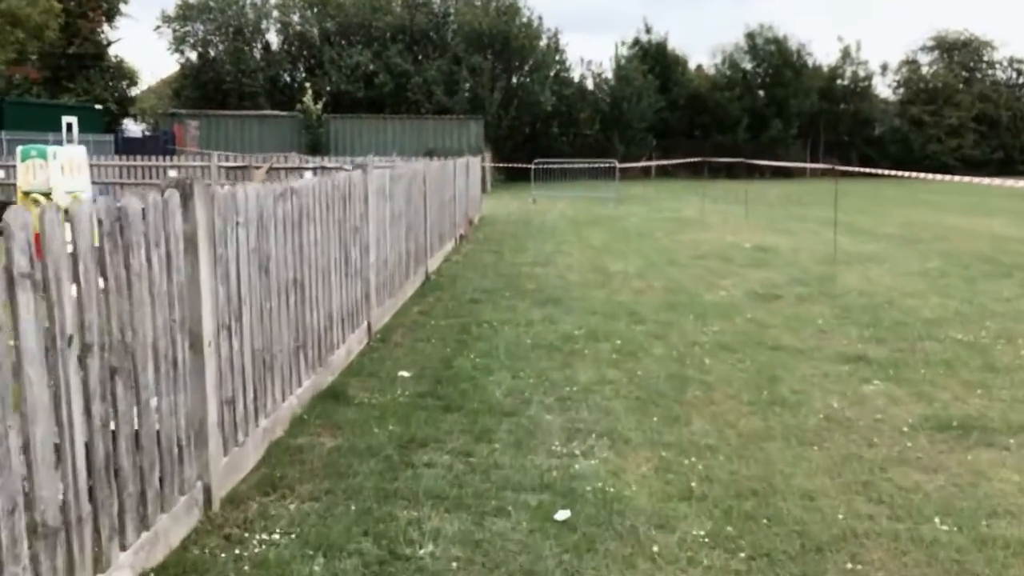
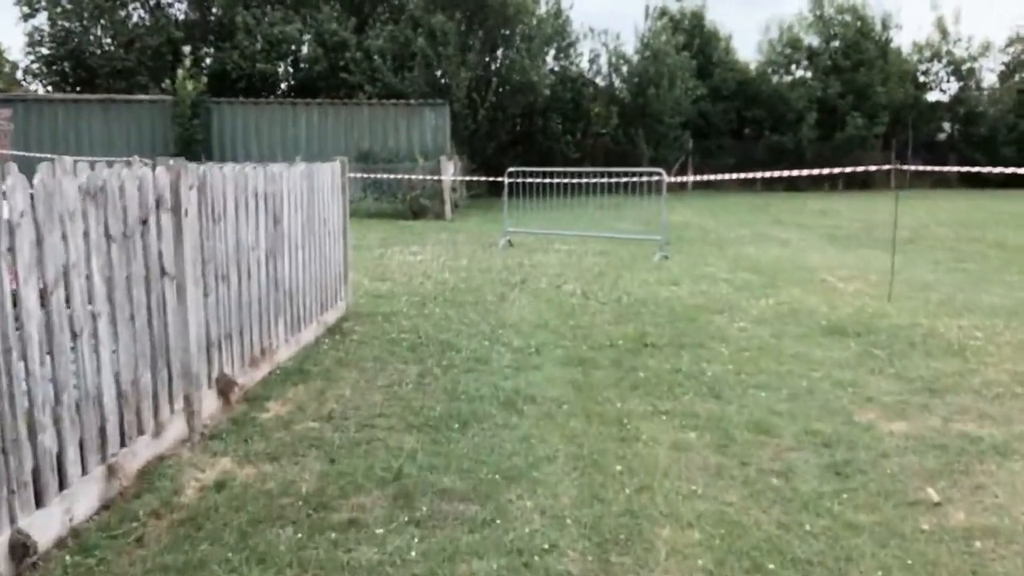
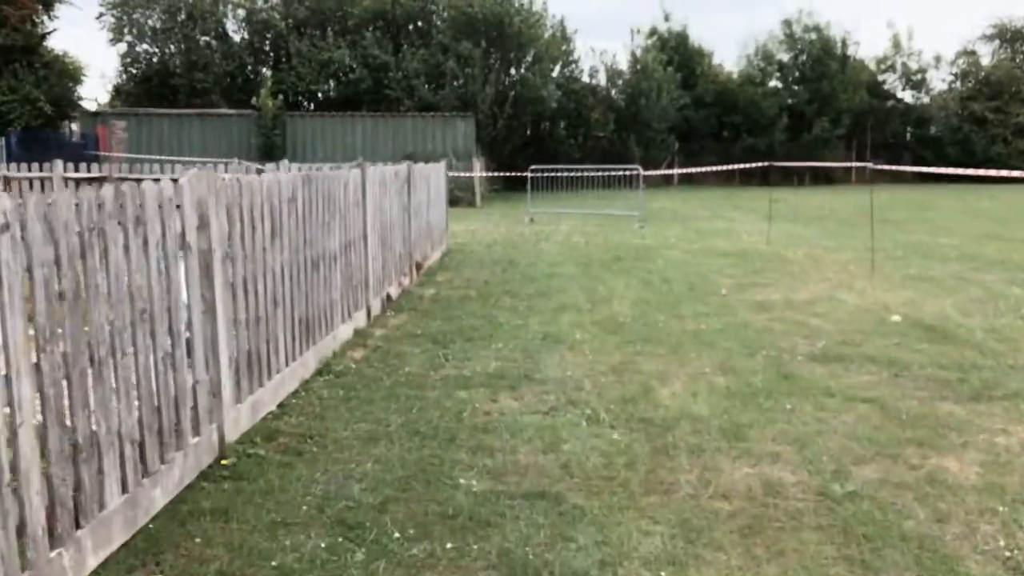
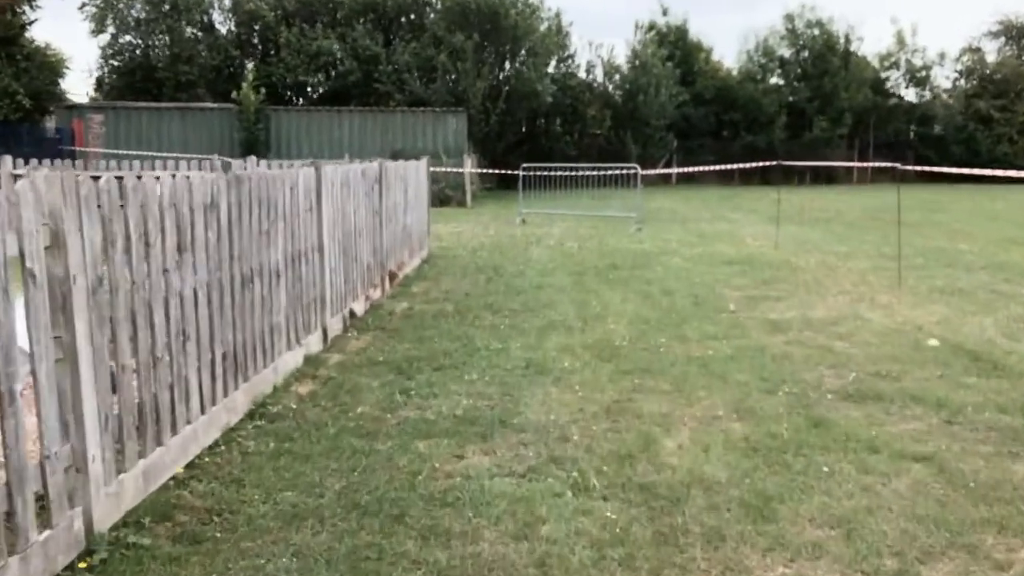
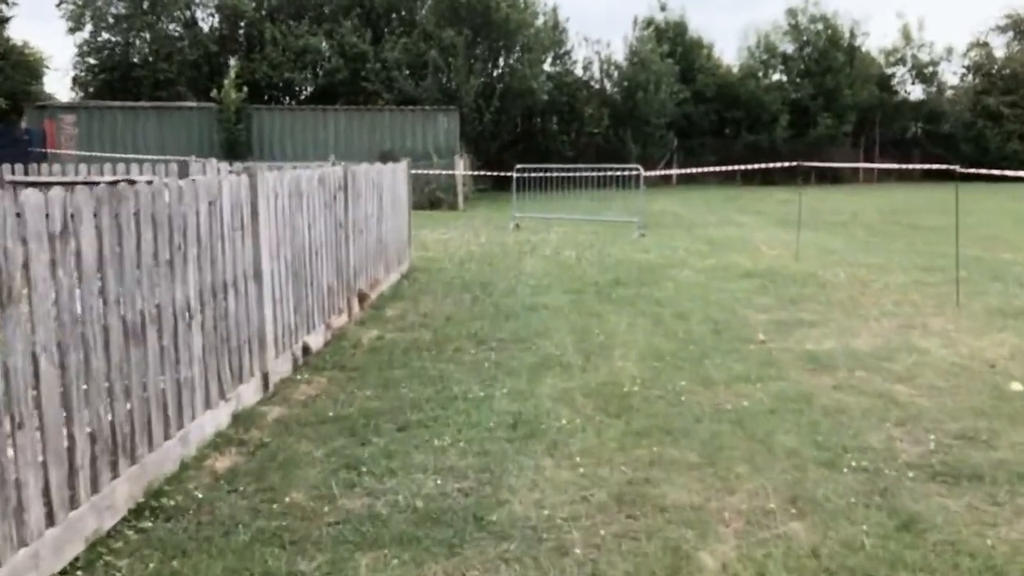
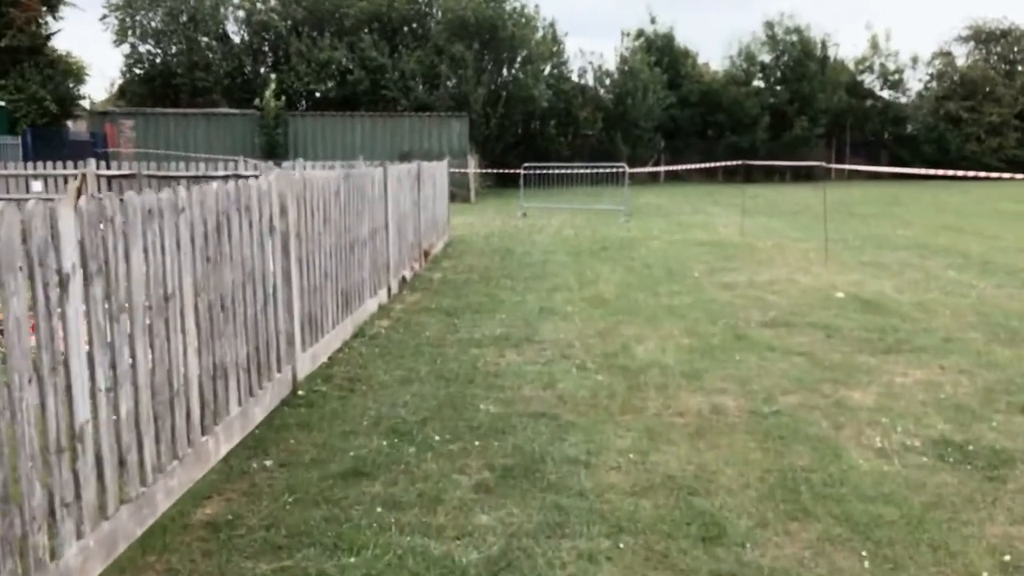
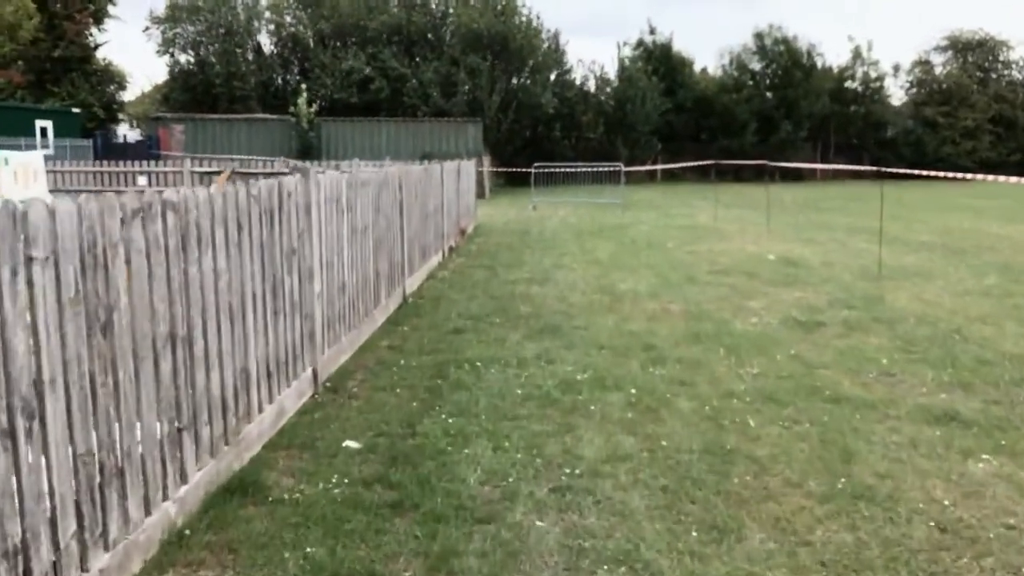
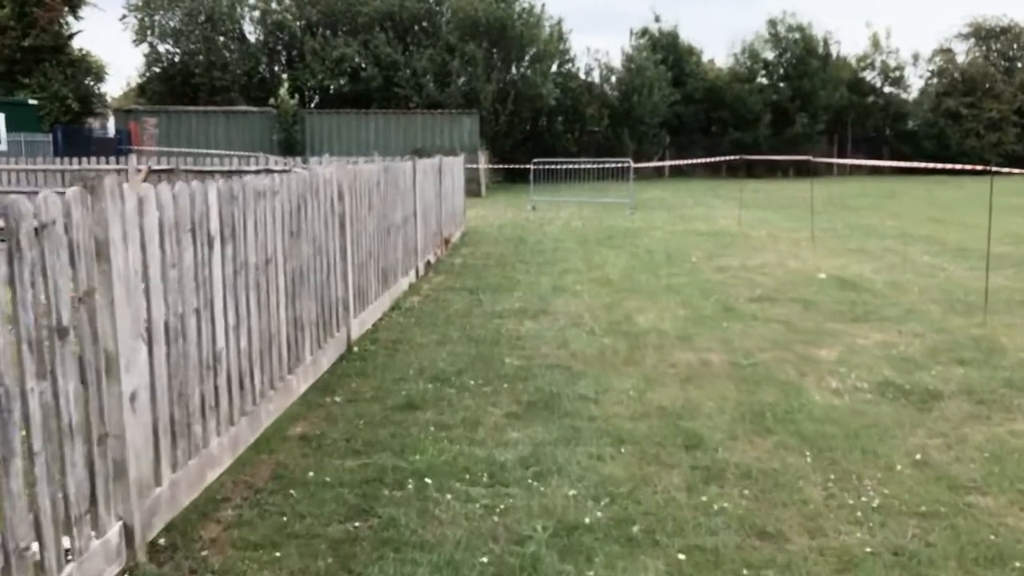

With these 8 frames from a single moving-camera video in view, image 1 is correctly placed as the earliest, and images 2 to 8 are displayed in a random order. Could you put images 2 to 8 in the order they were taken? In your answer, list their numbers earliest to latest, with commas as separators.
7, 8, 6, 3, 4, 5, 2
